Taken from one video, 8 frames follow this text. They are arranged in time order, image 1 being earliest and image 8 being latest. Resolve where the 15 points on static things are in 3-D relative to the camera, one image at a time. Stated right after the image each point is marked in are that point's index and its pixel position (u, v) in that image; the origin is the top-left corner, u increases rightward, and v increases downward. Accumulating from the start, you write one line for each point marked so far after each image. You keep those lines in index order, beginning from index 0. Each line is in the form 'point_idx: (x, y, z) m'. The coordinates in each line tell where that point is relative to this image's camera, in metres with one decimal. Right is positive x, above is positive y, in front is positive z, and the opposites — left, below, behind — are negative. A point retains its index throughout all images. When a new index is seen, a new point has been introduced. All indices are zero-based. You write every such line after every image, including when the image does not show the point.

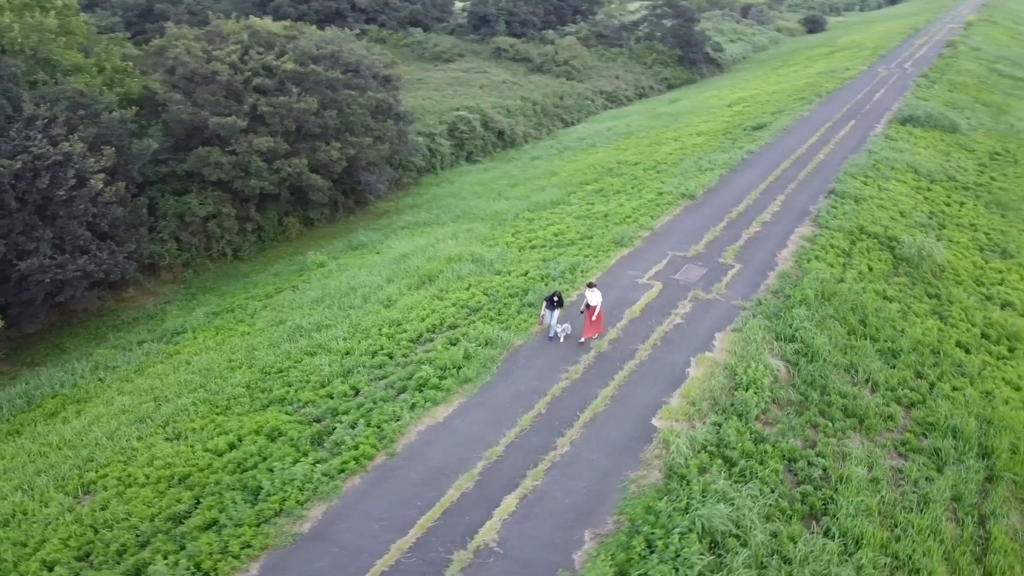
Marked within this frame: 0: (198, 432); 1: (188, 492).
0: (-5.2, -2.4, +13.5) m
1: (-4.5, -2.9, +11.3) m
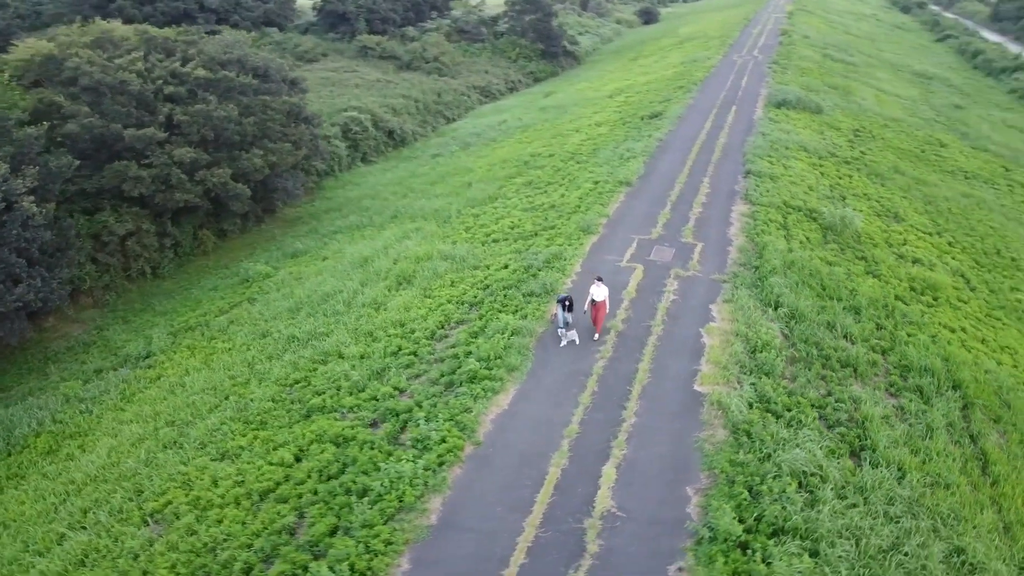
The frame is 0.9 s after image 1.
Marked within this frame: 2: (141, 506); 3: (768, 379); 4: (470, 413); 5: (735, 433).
0: (-4.3, -2.7, +13.3) m
1: (-3.2, -3.1, +11.3) m
2: (-5.6, -3.3, +12.2) m
3: (+4.4, -1.6, +13.7) m
4: (-0.7, -2.0, +12.7) m
5: (+3.4, -2.2, +12.2) m
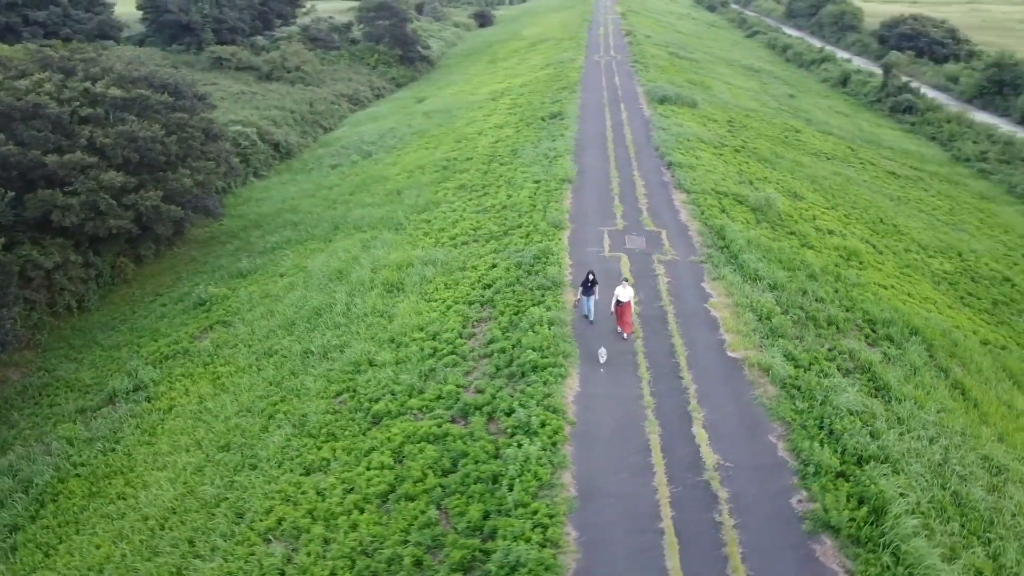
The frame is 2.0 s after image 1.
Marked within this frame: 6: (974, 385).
0: (-3.0, -2.9, +13.6) m
1: (-1.4, -3.2, +11.9) m
2: (-3.9, -3.6, +12.3) m
3: (+5.4, -1.0, +15.8) m
4: (+0.7, -1.9, +13.8) m
5: (+4.7, -1.7, +14.1) m
6: (+9.2, -1.9, +16.0) m
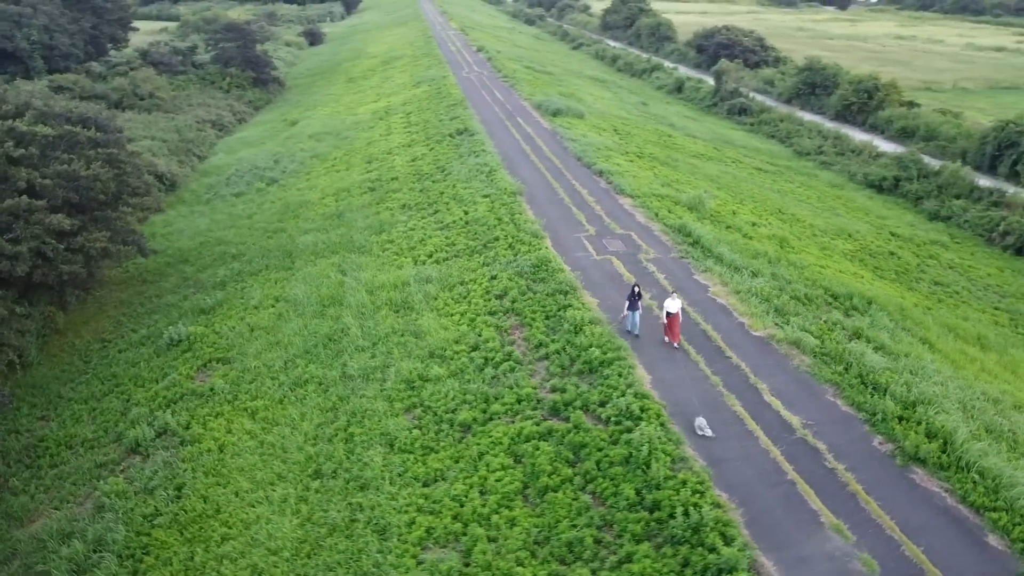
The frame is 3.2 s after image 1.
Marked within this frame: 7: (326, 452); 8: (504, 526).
0: (-1.1, -3.2, +14.4) m
1: (+0.8, -3.3, +13.0) m
2: (-1.7, -4.0, +12.9) m
3: (+6.4, -0.7, +18.3) m
4: (+2.3, -1.9, +15.3) m
5: (+6.2, -1.4, +16.5) m
6: (+10.1, -1.2, +19.3) m
7: (-3.6, -3.2, +15.8) m
8: (-0.1, -3.7, +12.6) m
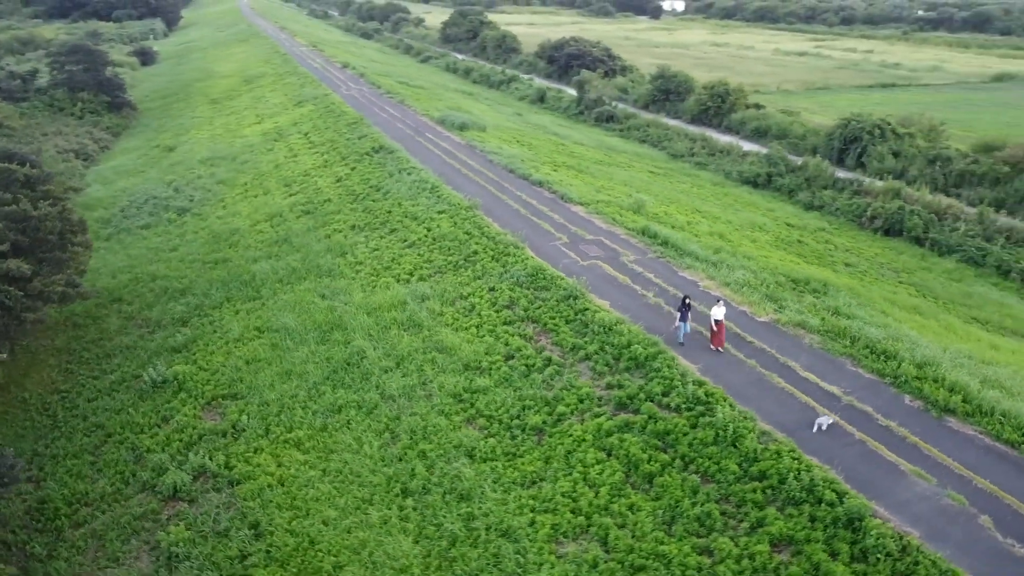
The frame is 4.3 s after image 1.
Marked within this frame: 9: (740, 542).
0: (+0.6, -3.4, +15.2) m
1: (+2.7, -3.3, +14.3) m
2: (+0.4, -4.2, +13.6) m
3: (+6.9, -0.4, +20.5) m
4: (+3.7, -1.8, +16.8) m
5: (+7.2, -1.1, +18.7) m
6: (+10.4, -0.6, +22.3) m
7: (-2.2, -3.6, +16.1) m
8: (+2.0, -3.8, +13.7) m
9: (+3.6, -4.0, +12.5) m
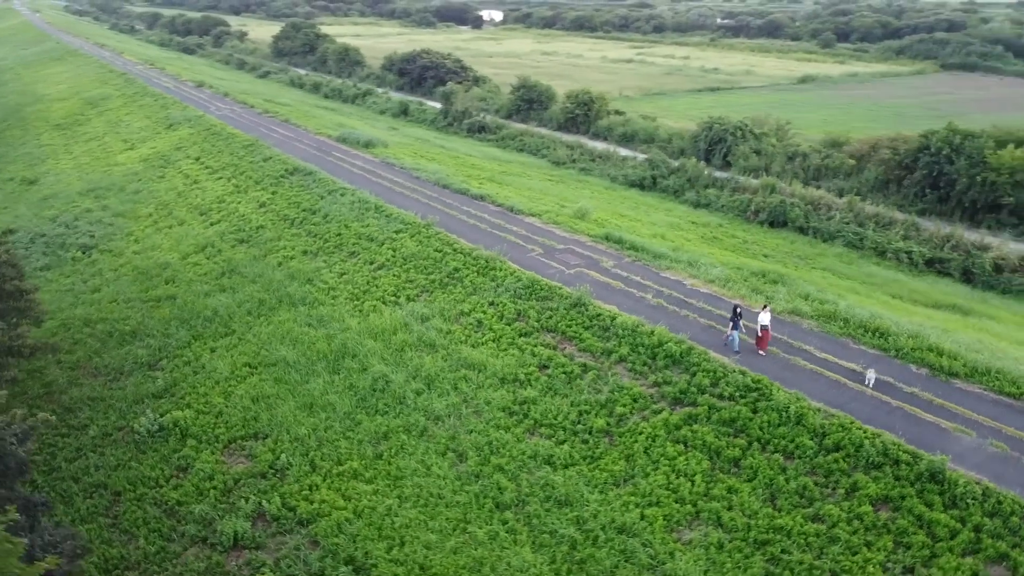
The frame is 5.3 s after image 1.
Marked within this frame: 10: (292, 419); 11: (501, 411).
0: (+2.3, -3.6, +16.2) m
1: (+4.6, -3.3, +15.7) m
2: (+2.5, -4.4, +14.5) m
3: (+7.2, -0.2, +22.7) m
4: (+4.9, -1.8, +18.3) m
5: (+7.8, -0.8, +21.0) m
6: (+10.2, -0.2, +25.1) m
7: (-0.5, -4.0, +16.4) m
8: (+4.0, -3.9, +14.9) m
9: (+5.8, -3.8, +14.1) m
10: (-5.5, -3.2, +19.9) m
11: (-0.3, -2.8, +18.6) m
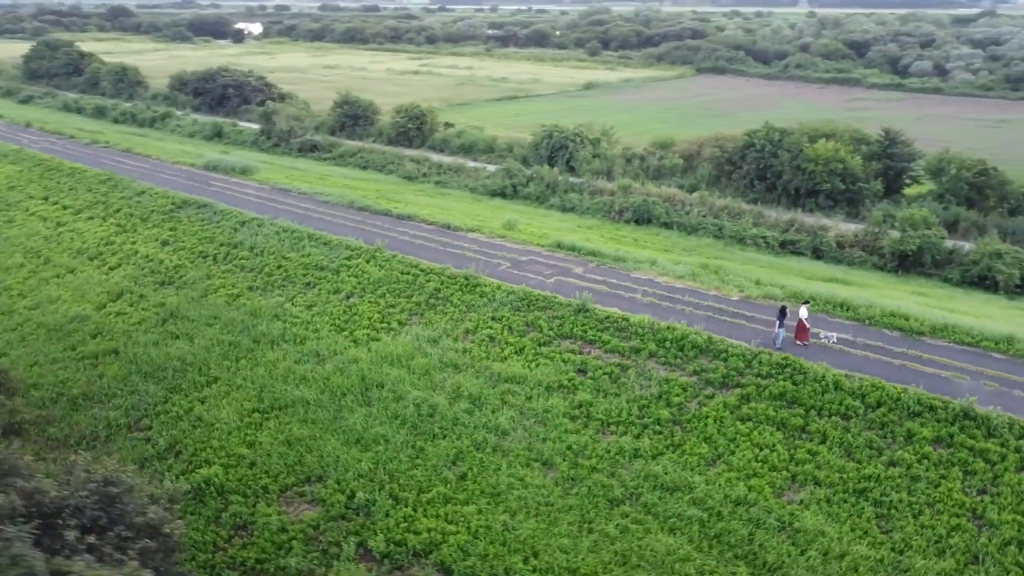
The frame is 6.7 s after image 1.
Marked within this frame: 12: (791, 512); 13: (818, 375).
0: (+4.5, -3.6, +18.0) m
1: (+6.7, -3.0, +18.1) m
2: (+5.2, -4.3, +16.5) m
3: (+7.0, +0.1, +25.5) m
4: (+6.1, -1.6, +20.8) m
5: (+8.2, -0.4, +24.1) m
6: (+9.3, +0.4, +28.7) m
7: (+1.7, -4.3, +17.5) m
8: (+6.4, -3.6, +17.2) m
9: (+8.4, -3.4, +17.0) m
10: (-4.1, -4.1, +19.5) m
11: (+1.2, -3.1, +19.6) m
12: (+5.5, -4.5, +16.0) m
13: (+7.3, -2.1, +19.3) m
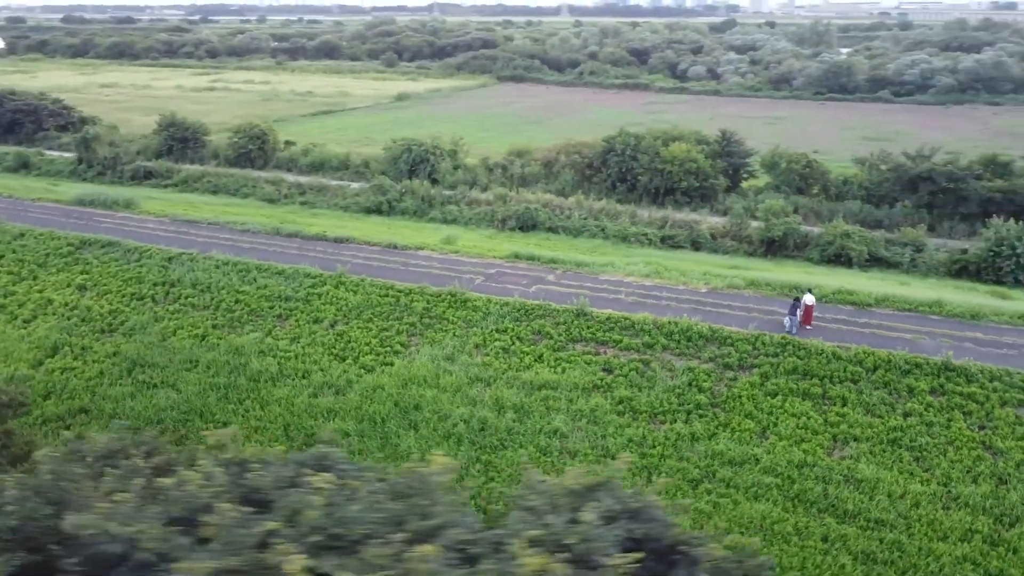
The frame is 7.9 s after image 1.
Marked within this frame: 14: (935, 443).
0: (+6.2, -3.4, +20.3) m
1: (+8.3, -2.7, +21.0) m
2: (+7.3, -4.0, +19.0) m
3: (+6.4, +0.4, +28.2) m
4: (+6.9, -1.3, +23.4) m
5: (+7.9, 0.0, +27.1) m
6: (+7.7, +0.7, +31.9) m
7: (+3.7, -4.4, +19.1) m
8: (+8.2, -3.3, +20.1) m
9: (+10.2, -2.9, +20.3) m
10: (-2.4, -4.7, +19.6) m
11: (+2.6, -3.3, +21.0) m
12: (+7.7, -4.2, +18.6) m
13: (+8.4, -1.7, +22.2) m
14: (+10.0, -3.7, +19.1) m
